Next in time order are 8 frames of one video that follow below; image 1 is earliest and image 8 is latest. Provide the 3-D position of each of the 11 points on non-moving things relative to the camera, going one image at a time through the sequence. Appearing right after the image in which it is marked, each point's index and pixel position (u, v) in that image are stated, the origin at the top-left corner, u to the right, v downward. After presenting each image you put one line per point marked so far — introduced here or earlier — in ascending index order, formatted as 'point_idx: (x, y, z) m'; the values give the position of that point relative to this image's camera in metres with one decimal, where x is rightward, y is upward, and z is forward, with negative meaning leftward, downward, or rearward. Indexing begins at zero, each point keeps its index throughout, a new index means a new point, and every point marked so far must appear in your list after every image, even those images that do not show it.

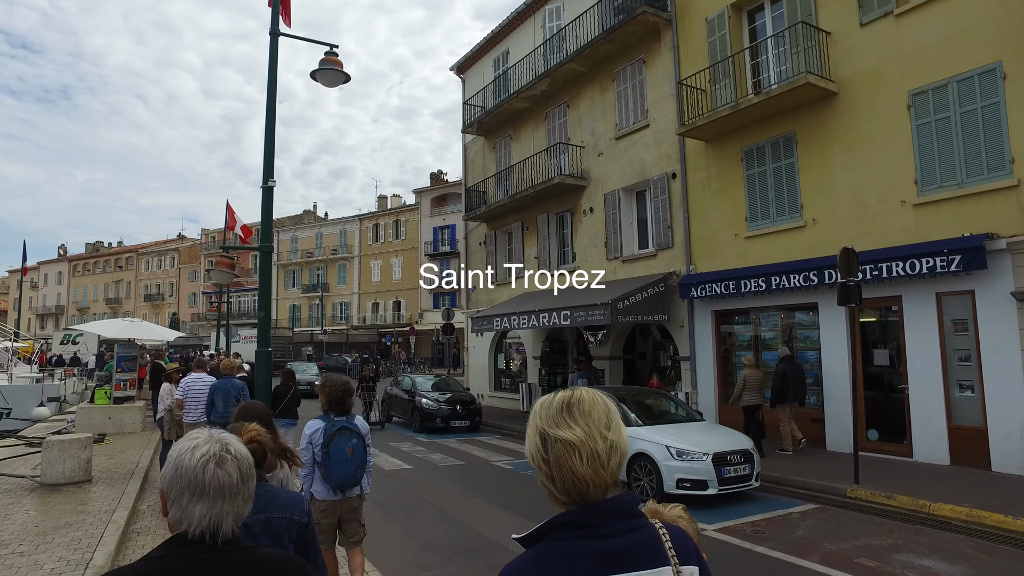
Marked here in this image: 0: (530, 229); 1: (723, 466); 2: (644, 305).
0: (+0.5, +1.7, +19.1) m
1: (+2.5, -2.1, +7.9) m
2: (+2.7, -0.3, +13.6) m
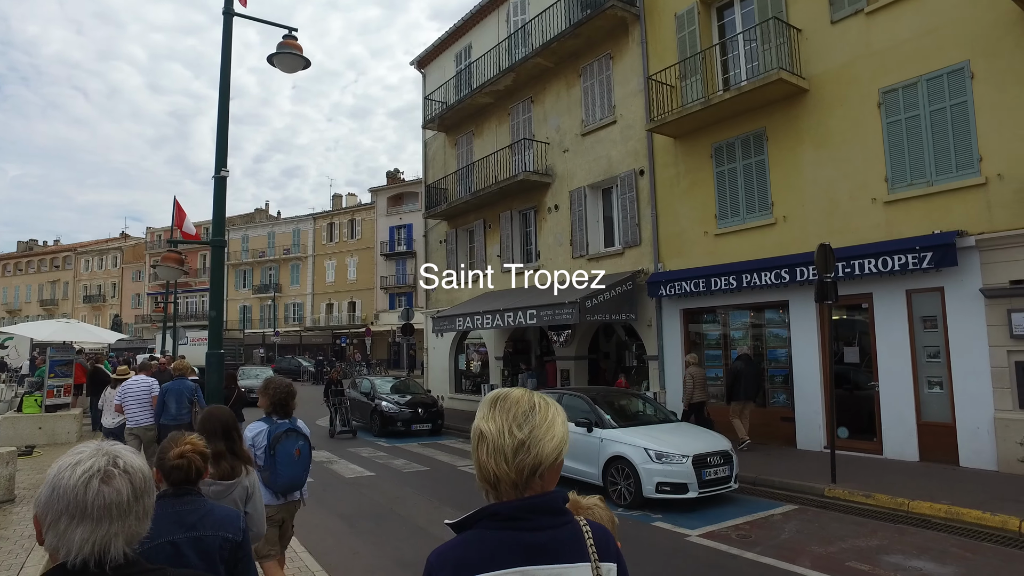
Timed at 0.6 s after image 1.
0: (-0.5, +1.7, +18.6) m
1: (+2.2, -2.0, +7.7) m
2: (+2.0, -0.3, +13.4) m
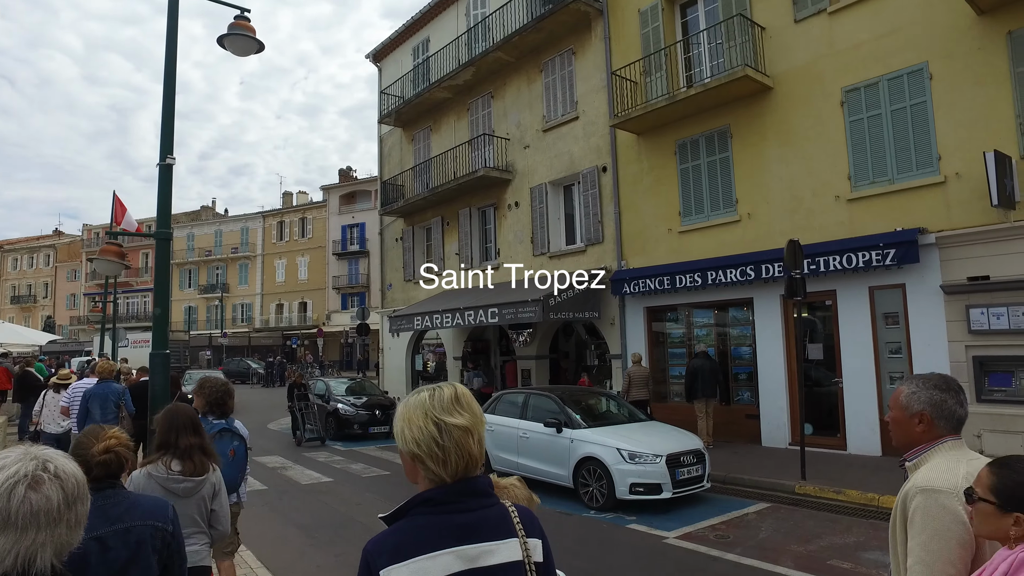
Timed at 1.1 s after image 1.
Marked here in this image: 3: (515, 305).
0: (-1.6, +1.7, +18.3) m
1: (+1.8, -2.0, +7.5) m
2: (+1.3, -0.3, +13.2) m
3: (+0.1, -0.3, +13.3) m
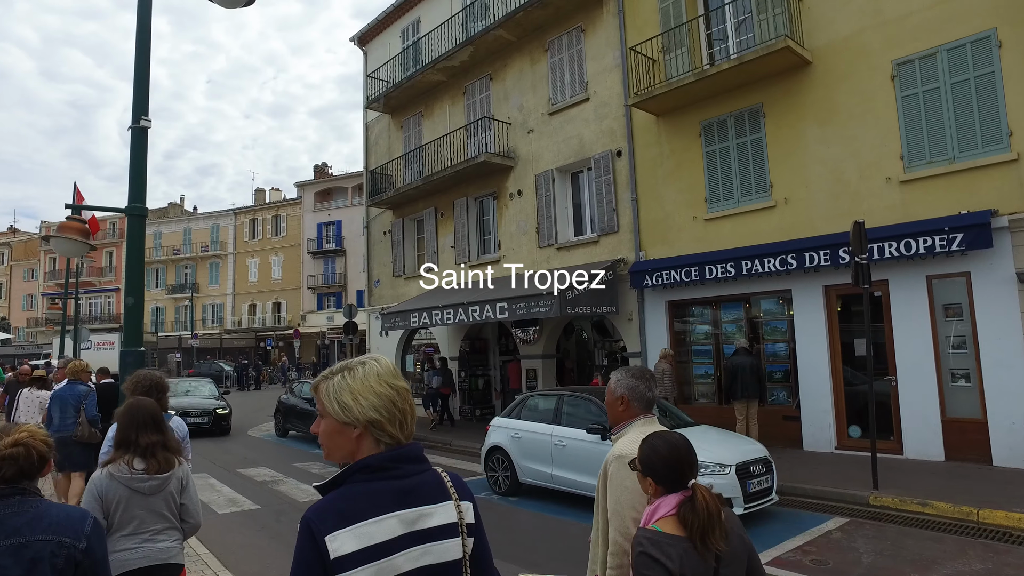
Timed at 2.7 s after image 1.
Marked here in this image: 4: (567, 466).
0: (-1.7, +1.8, +17.1) m
1: (+2.2, -1.8, +6.5) m
2: (+1.5, -0.1, +12.1) m
3: (+0.3, -0.2, +12.2) m
4: (+0.6, -2.0, +7.6) m
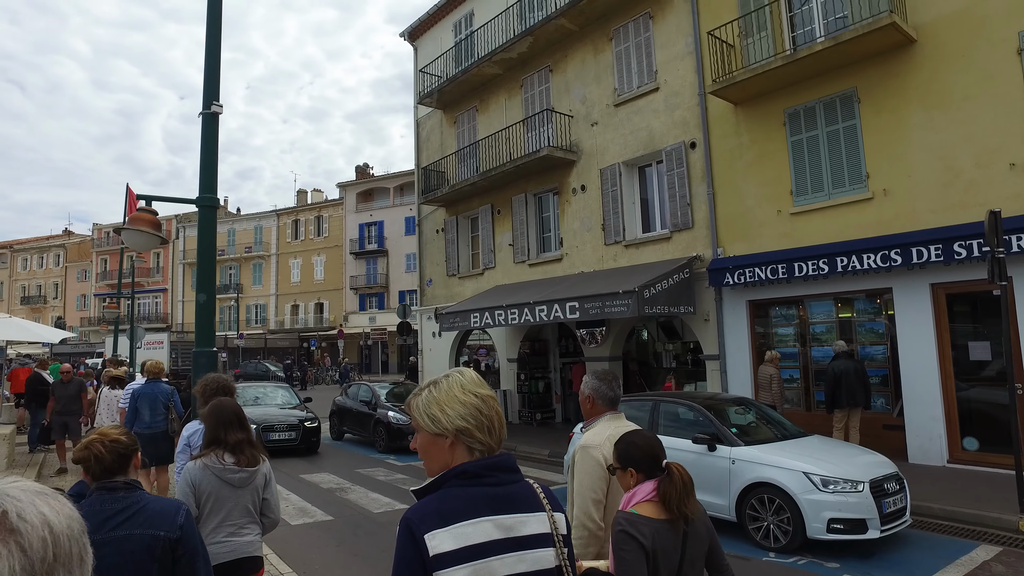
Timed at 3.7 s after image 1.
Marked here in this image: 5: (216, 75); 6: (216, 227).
0: (-0.2, +1.8, +16.6) m
1: (+3.1, -1.8, +5.7) m
2: (+2.6, -0.1, +11.4) m
3: (+1.5, -0.2, +11.6) m
4: (+1.6, -2.0, +6.9) m
5: (-3.0, +2.2, +6.9) m
6: (-2.9, +0.6, +6.6) m
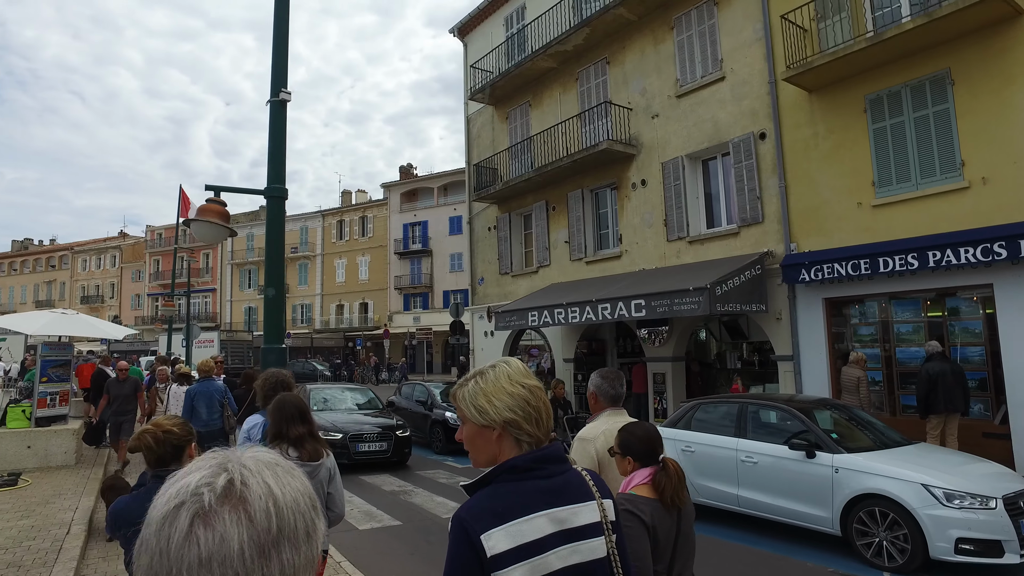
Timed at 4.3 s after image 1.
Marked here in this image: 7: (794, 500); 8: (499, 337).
0: (+1.1, +1.9, +16.2) m
1: (+3.8, -1.7, +5.2) m
2: (+3.7, -0.1, +10.9) m
3: (+2.5, -0.1, +11.1) m
4: (+2.3, -1.9, +6.4) m
5: (-2.2, +2.2, +6.7) m
6: (-2.1, +0.7, +6.4) m
7: (+2.6, -1.9, +6.1) m
8: (-0.4, -1.3, +18.0) m
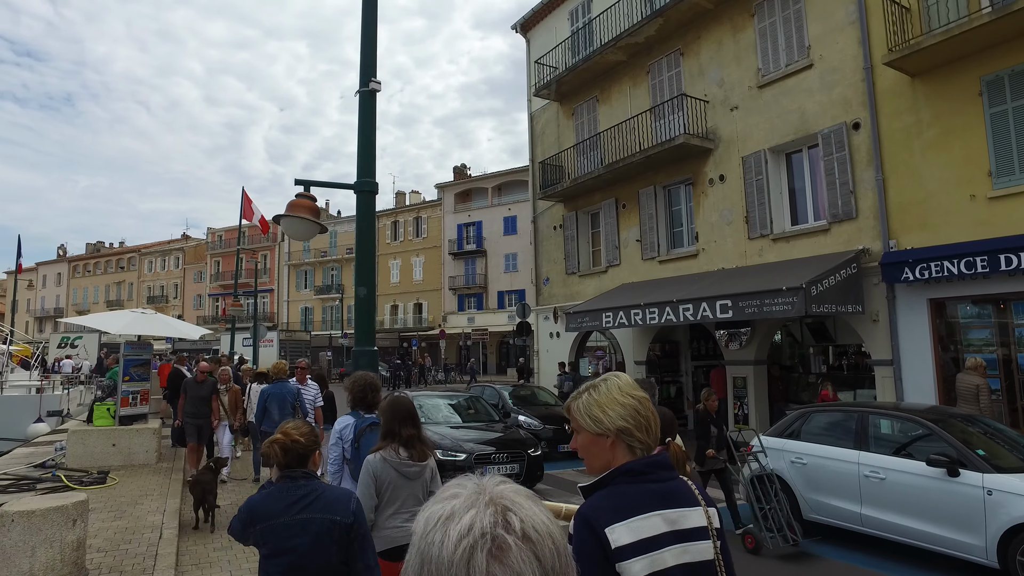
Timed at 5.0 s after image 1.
0: (+2.7, +1.9, +15.7) m
1: (+4.7, -1.7, +4.5) m
2: (+4.9, -0.1, +10.3) m
3: (+3.8, -0.1, +10.5) m
4: (+3.2, -1.9, +5.9) m
5: (-1.3, +2.2, +6.5) m
6: (-1.2, +0.7, +6.2) m
7: (+3.5, -1.9, +5.5) m
8: (+1.4, -1.3, +17.6) m
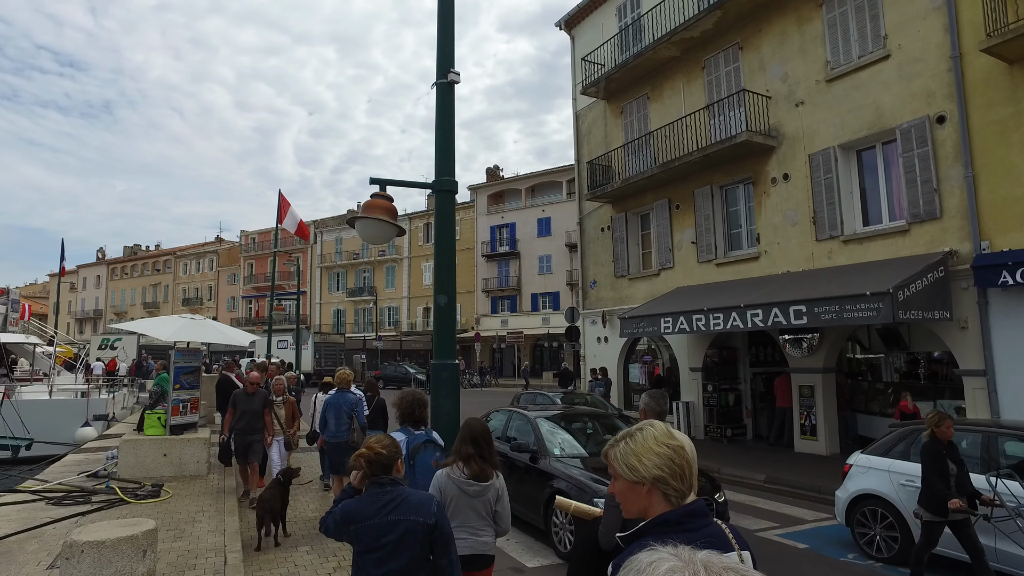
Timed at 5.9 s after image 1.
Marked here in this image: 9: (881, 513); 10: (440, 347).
0: (+3.8, +1.8, +15.1) m
1: (+5.3, -1.8, +3.8) m
2: (+5.8, -0.1, +9.6) m
3: (+4.7, -0.2, +9.9) m
4: (+4.0, -2.0, +5.3) m
5: (-0.5, +2.2, +6.0) m
6: (-0.5, +0.6, +5.7) m
7: (+4.2, -2.0, +4.8) m
8: (+2.5, -1.4, +17.0) m
9: (+3.5, -2.1, +6.4) m
10: (-0.6, -0.5, +5.4) m
